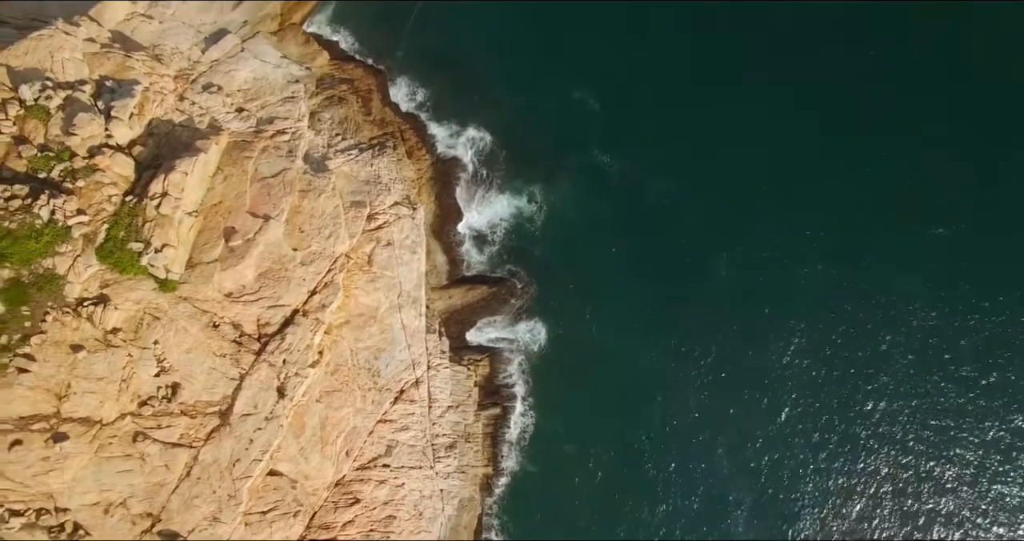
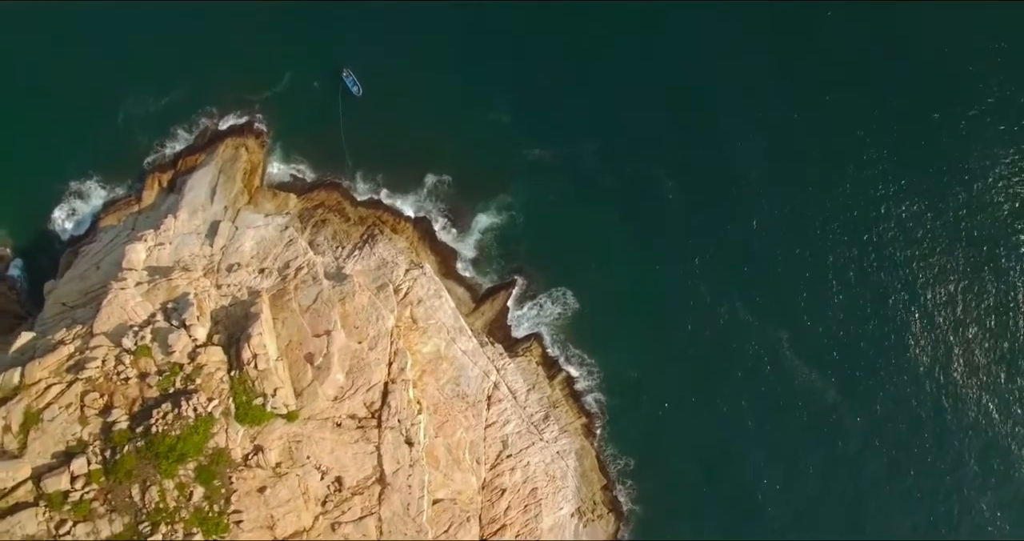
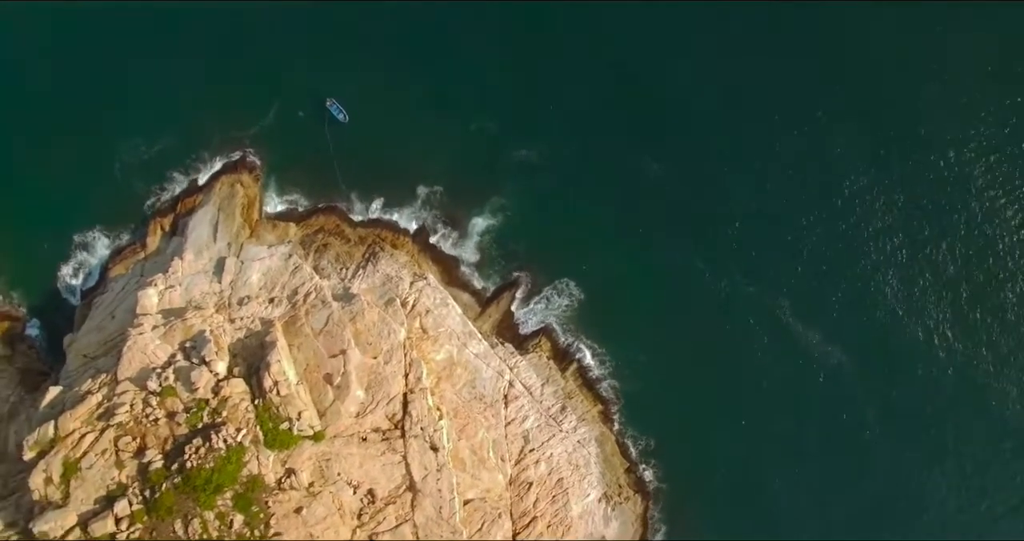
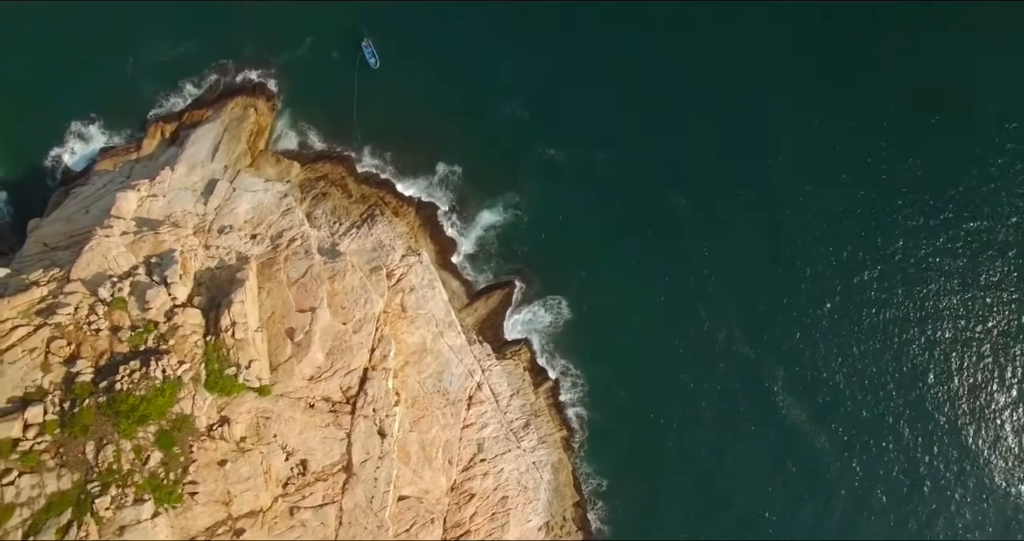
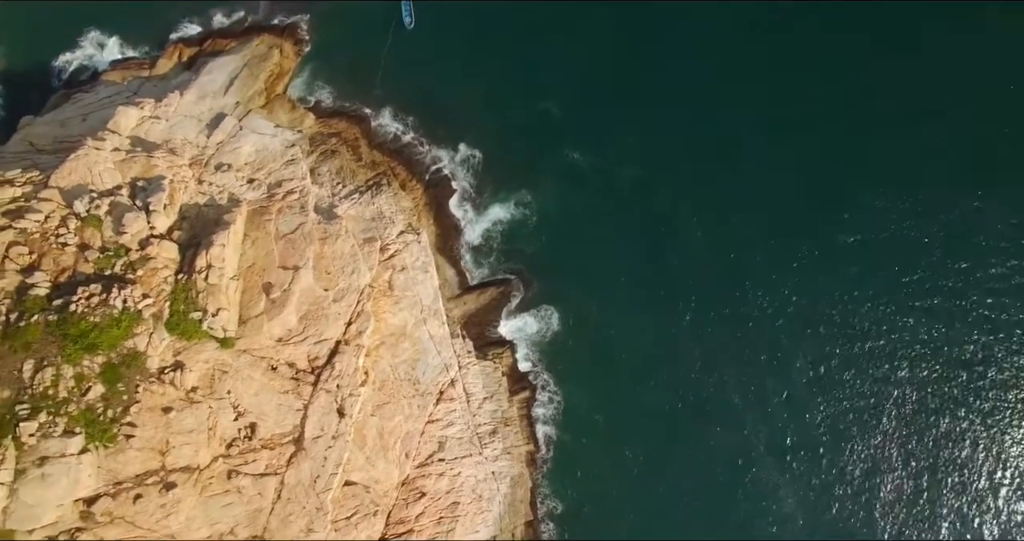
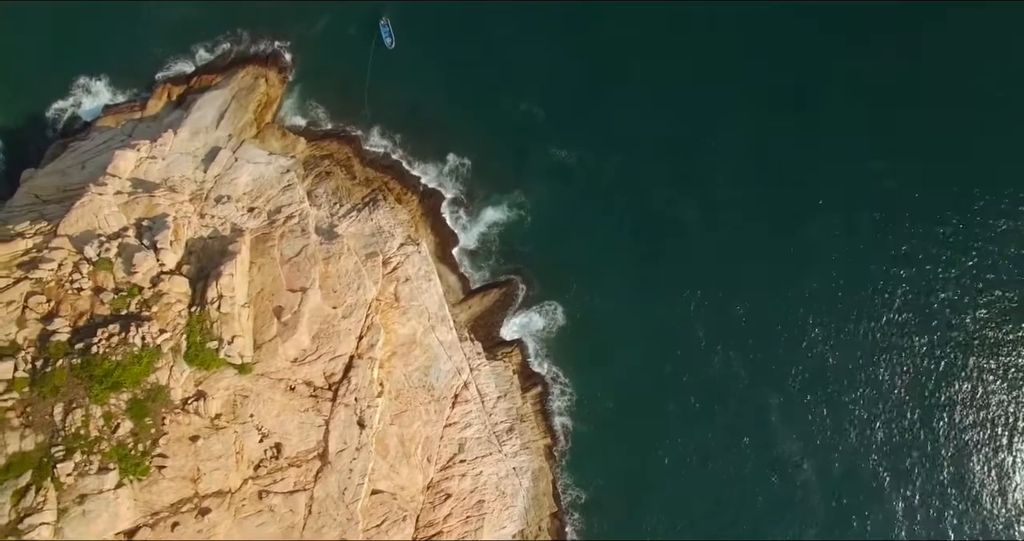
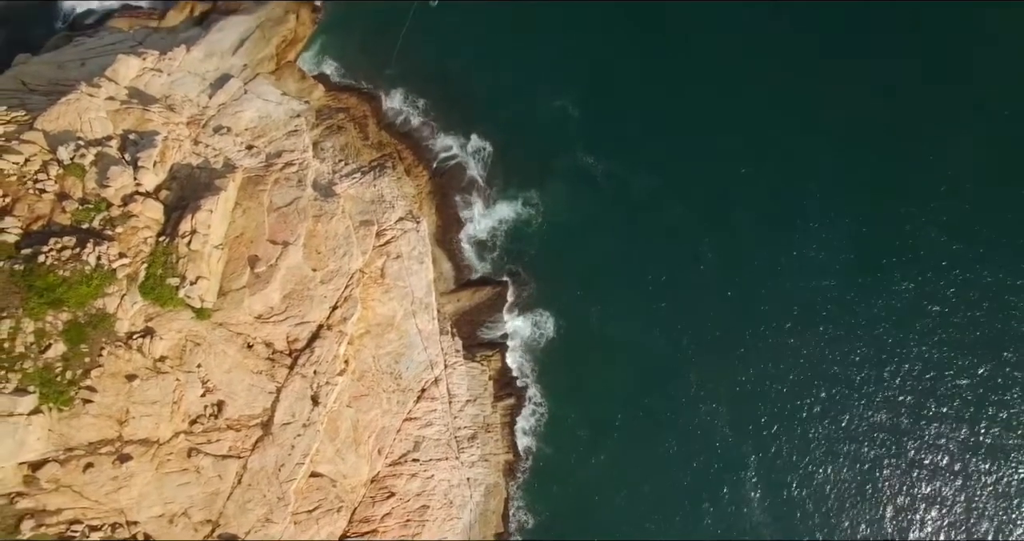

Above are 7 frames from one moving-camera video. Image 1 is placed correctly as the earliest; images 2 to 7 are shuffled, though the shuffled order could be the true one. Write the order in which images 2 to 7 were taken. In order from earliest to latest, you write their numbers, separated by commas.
7, 5, 6, 4, 2, 3
